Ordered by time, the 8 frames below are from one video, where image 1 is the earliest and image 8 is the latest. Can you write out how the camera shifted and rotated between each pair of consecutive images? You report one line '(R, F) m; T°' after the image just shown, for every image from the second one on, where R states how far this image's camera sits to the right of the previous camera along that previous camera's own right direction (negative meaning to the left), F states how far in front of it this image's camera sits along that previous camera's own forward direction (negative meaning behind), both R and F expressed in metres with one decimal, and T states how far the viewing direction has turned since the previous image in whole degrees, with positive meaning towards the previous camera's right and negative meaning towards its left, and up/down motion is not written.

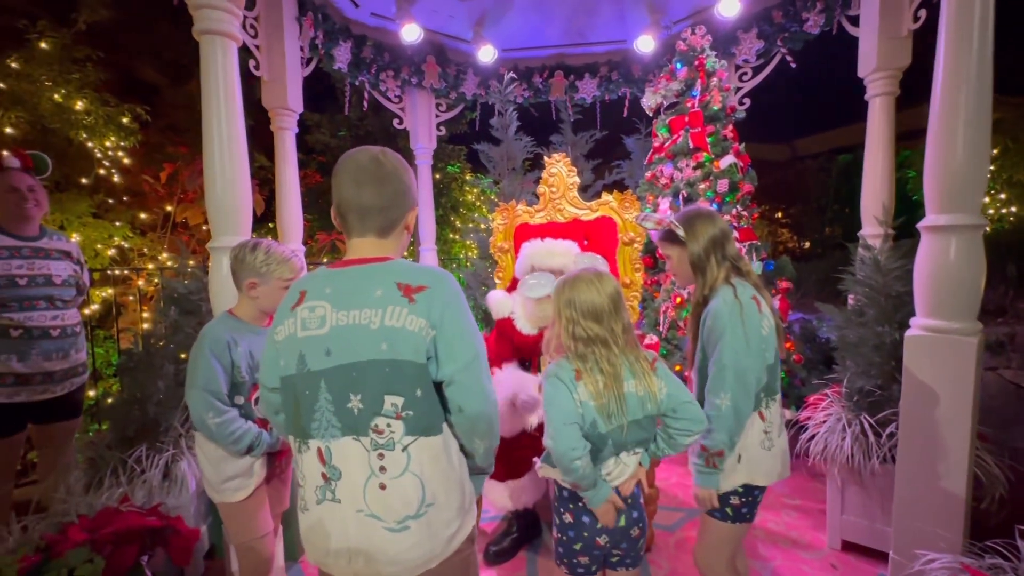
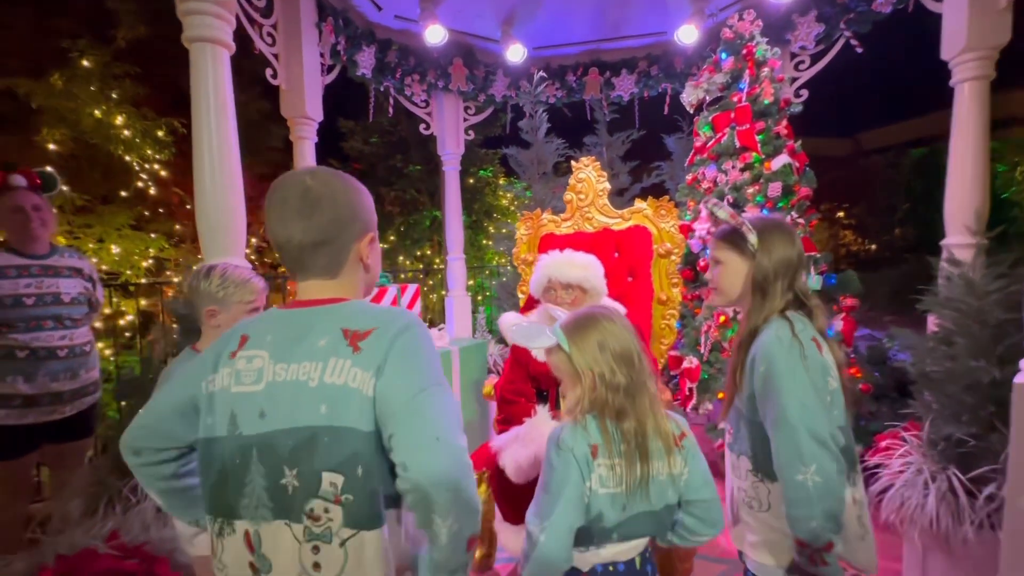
(+0.2, +0.3) m; -5°
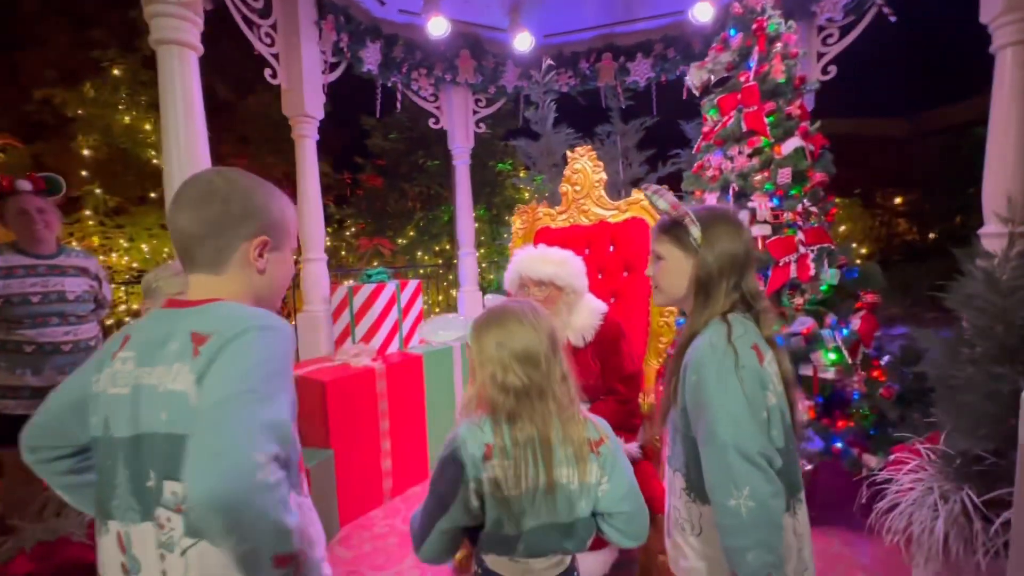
(+0.4, +0.1) m; -5°
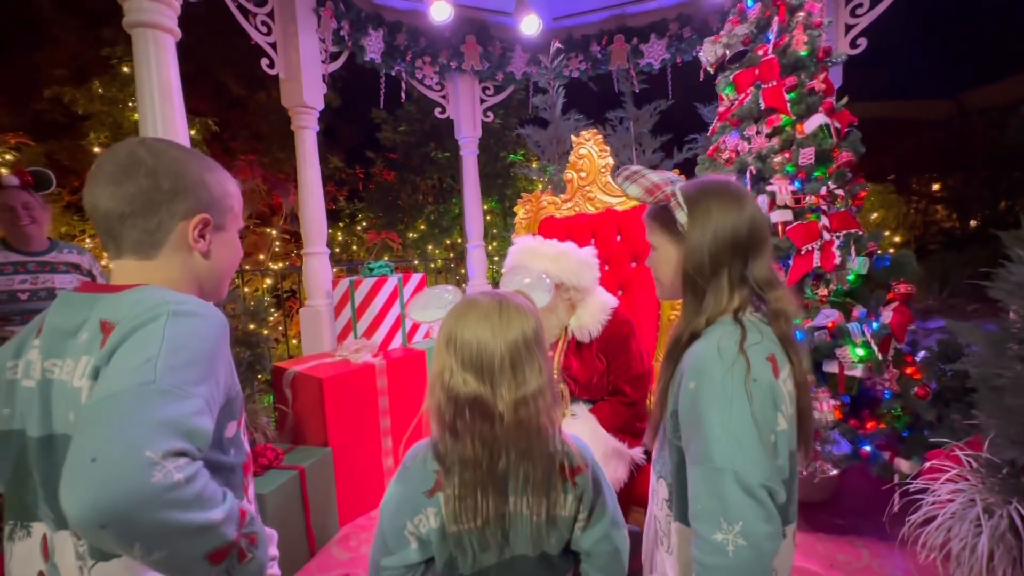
(+0.1, +0.2) m; -3°
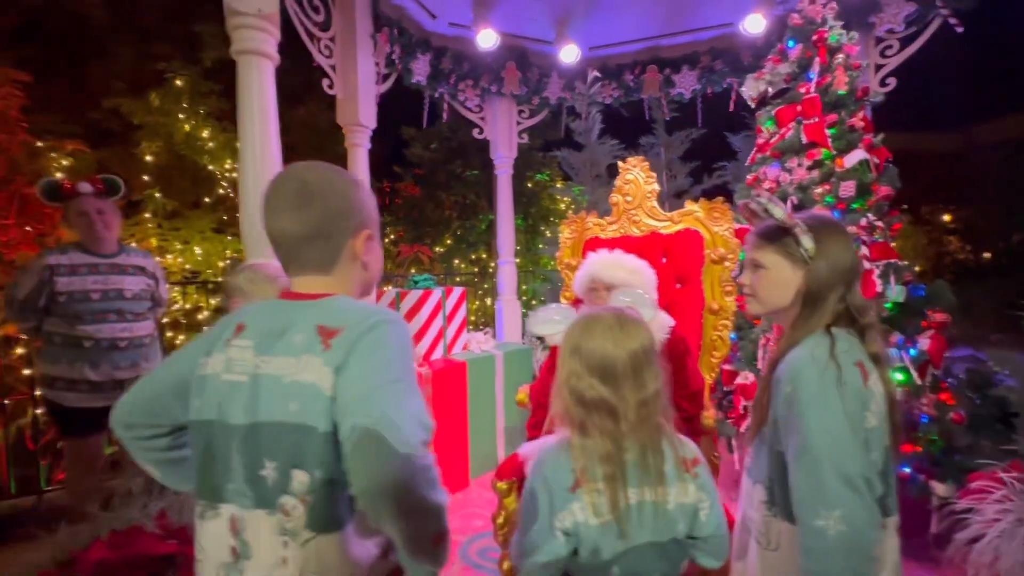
(-0.3, -0.1) m; 0°
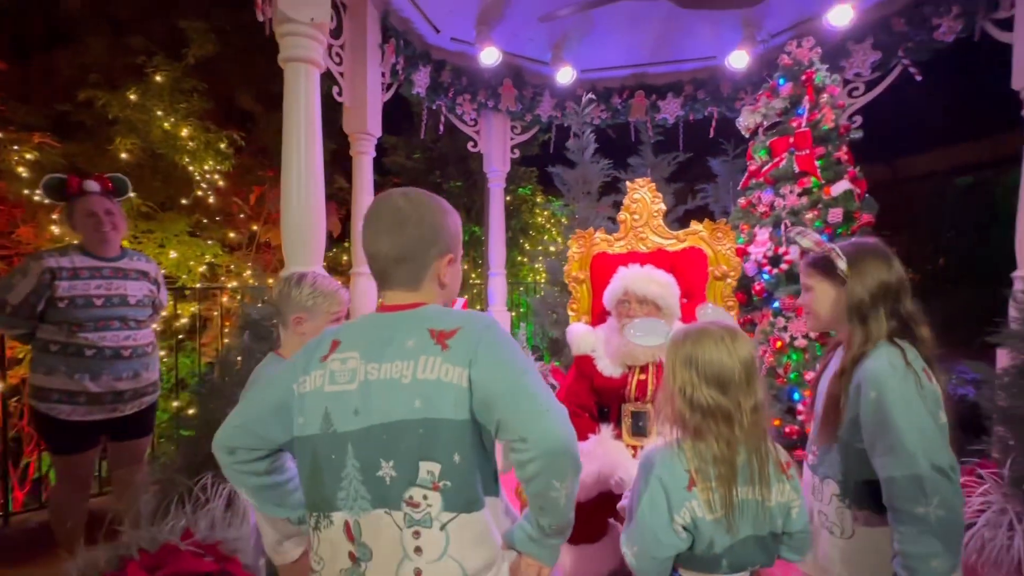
(-0.5, -0.1) m; +6°
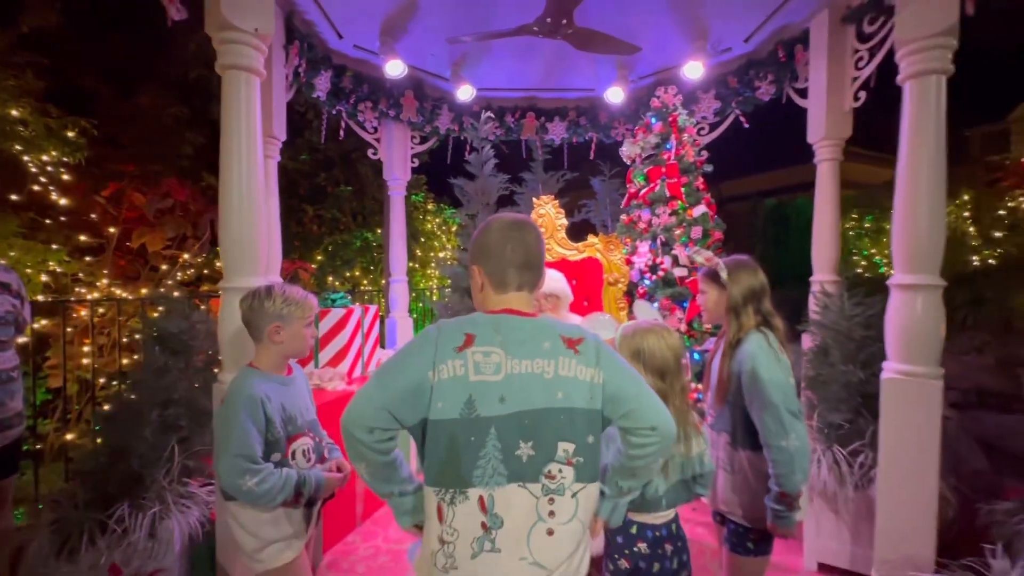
(-0.4, -0.2) m; +16°
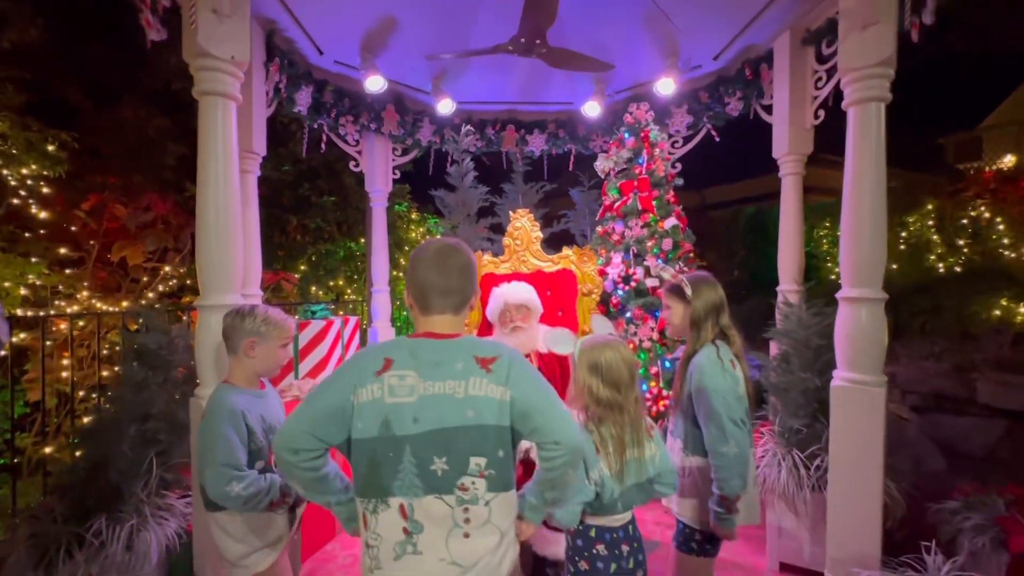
(+0.1, -0.1) m; +1°
